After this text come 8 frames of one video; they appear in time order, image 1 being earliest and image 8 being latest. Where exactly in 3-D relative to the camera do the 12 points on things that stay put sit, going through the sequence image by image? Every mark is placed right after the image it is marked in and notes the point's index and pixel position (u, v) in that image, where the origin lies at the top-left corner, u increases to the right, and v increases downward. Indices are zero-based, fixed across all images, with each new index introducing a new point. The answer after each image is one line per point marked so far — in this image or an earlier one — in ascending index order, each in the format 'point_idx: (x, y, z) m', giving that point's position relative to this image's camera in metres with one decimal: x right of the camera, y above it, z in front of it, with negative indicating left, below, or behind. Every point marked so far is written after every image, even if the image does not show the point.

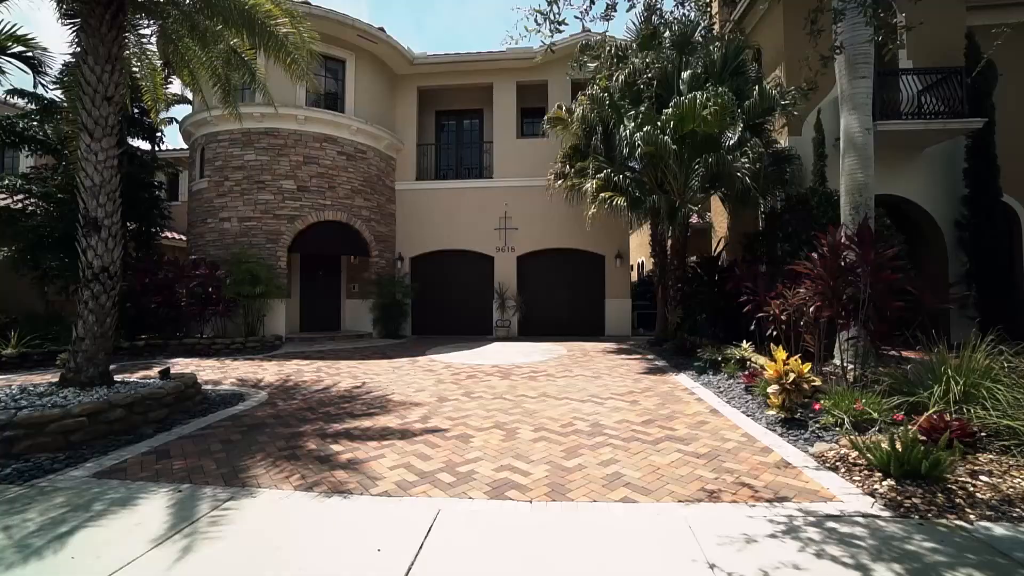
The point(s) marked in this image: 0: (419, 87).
0: (-3.3, +7.1, +17.5) m
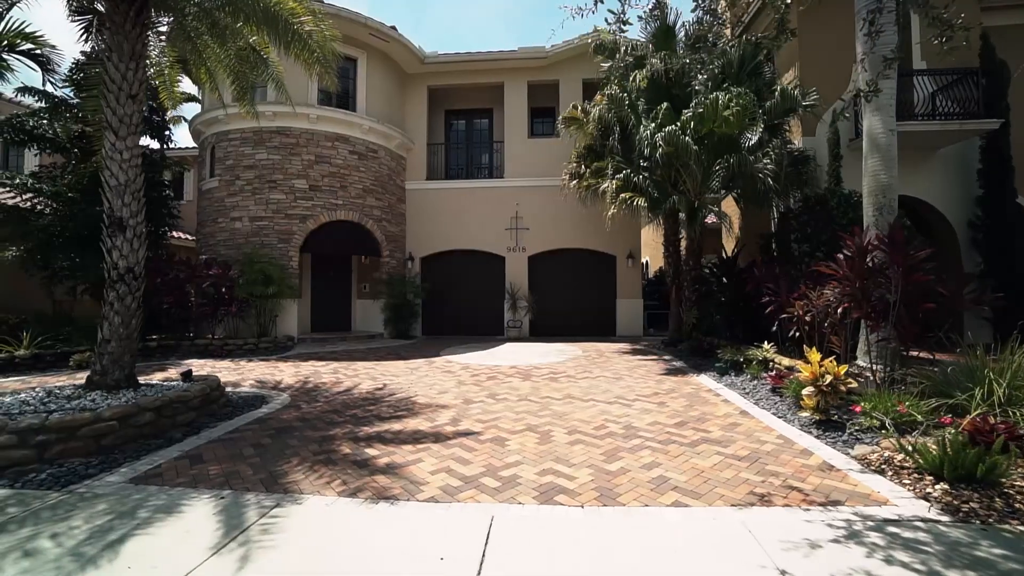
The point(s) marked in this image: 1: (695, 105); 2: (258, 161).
0: (-2.9, +7.1, +17.4) m
1: (+4.0, +4.0, +10.9) m
2: (-7.2, +3.6, +14.1) m
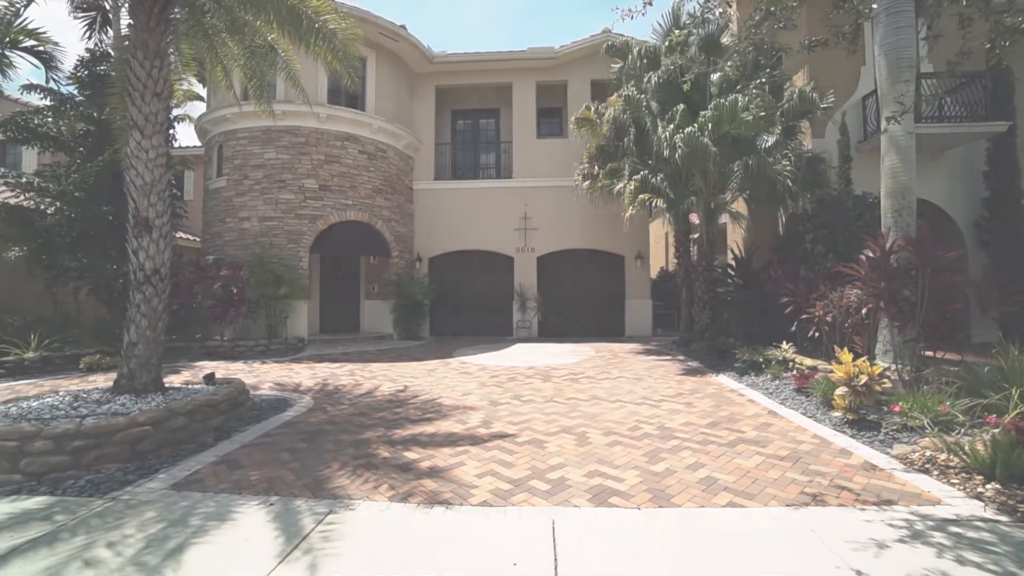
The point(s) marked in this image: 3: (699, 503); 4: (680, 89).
0: (-2.6, +7.1, +17.3) m
1: (+4.4, +4.0, +10.9) m
2: (-6.9, +3.6, +13.9) m
3: (+1.8, -2.1, +4.8) m
4: (+4.1, +4.9, +12.1) m
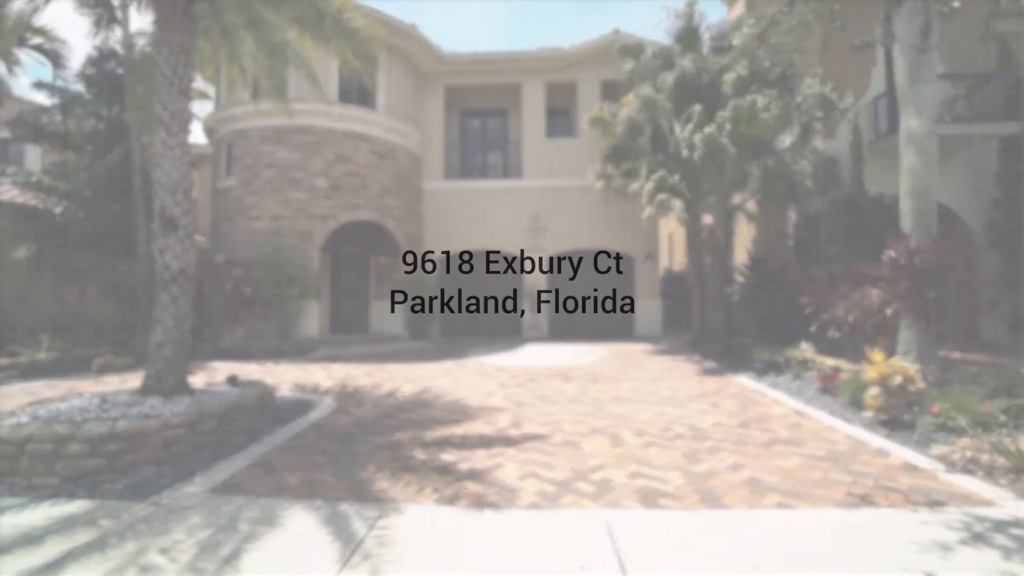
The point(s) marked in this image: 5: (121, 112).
0: (-2.3, +7.1, +17.2) m
1: (+4.8, +4.0, +10.9) m
2: (-6.5, +3.6, +13.8) m
3: (+2.3, -2.1, +4.8) m
4: (+4.5, +4.9, +12.1) m
5: (-10.5, +4.7, +13.3) m
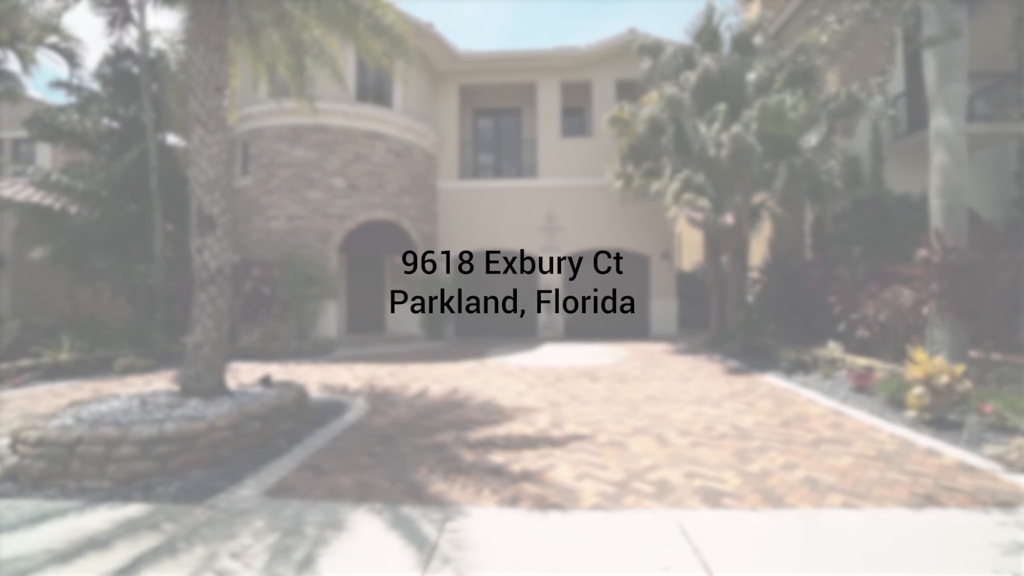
0: (-1.8, +7.1, +17.2) m
1: (+5.3, +4.0, +10.9) m
2: (-6.0, +3.6, +13.7) m
3: (+2.9, -2.1, +4.8) m
4: (+5.0, +4.9, +12.1) m
5: (-9.9, +4.7, +13.2) m
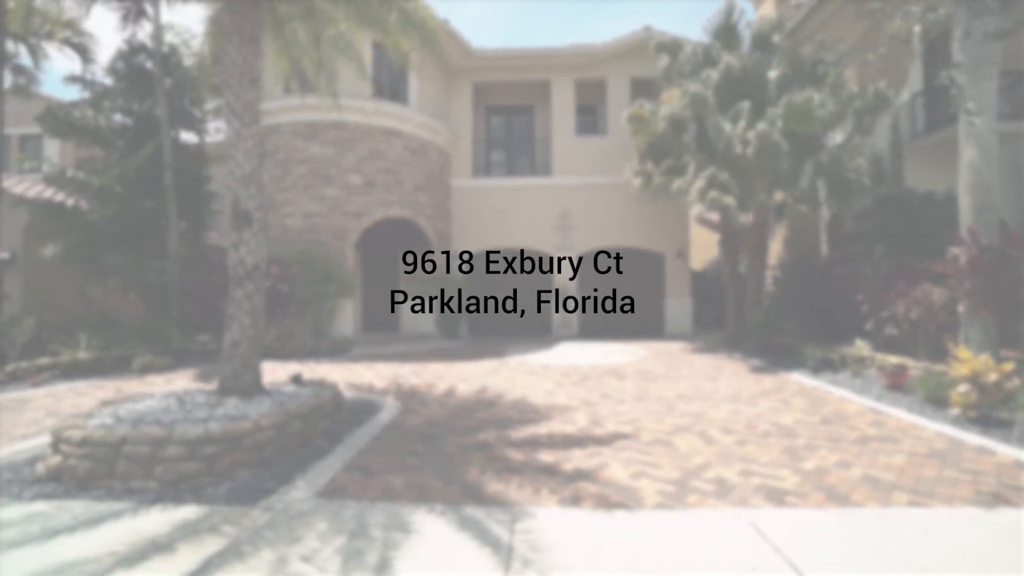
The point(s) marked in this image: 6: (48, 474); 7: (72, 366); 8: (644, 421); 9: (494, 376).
0: (-1.3, +7.1, +17.0) m
1: (+5.9, +4.1, +10.8) m
2: (-5.5, +3.6, +13.5) m
3: (+3.5, -2.0, +4.7) m
4: (+5.5, +4.9, +12.1) m
5: (-9.4, +4.8, +13.0) m
6: (-4.7, -1.9, +5.0) m
7: (-8.6, -1.5, +9.7) m
8: (+1.9, -2.0, +7.3) m
9: (-0.4, -1.8, +10.4) m
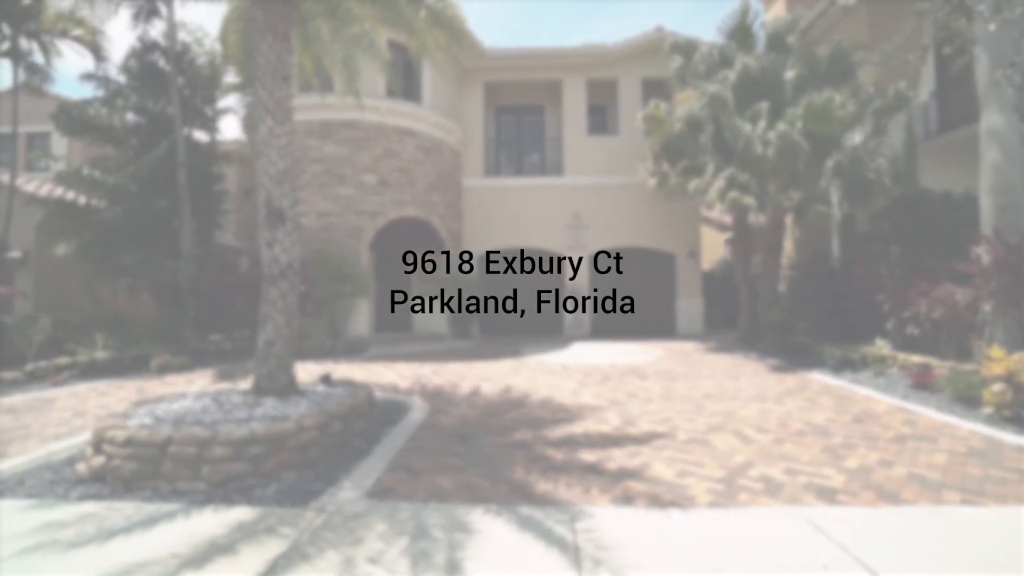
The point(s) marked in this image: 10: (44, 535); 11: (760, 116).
0: (-0.9, +7.1, +17.0) m
1: (+6.3, +4.1, +10.9) m
2: (-5.0, +3.6, +13.5) m
3: (+4.0, -2.0, +4.7) m
4: (+6.0, +4.9, +12.1) m
5: (-9.0, +4.8, +12.9) m
6: (-4.2, -1.9, +5.0) m
7: (-8.2, -1.5, +9.6) m
8: (+2.4, -1.9, +7.3) m
9: (+0.1, -1.8, +10.4) m
10: (-3.7, -2.0, +3.9) m
11: (+5.6, +3.9, +11.3) m
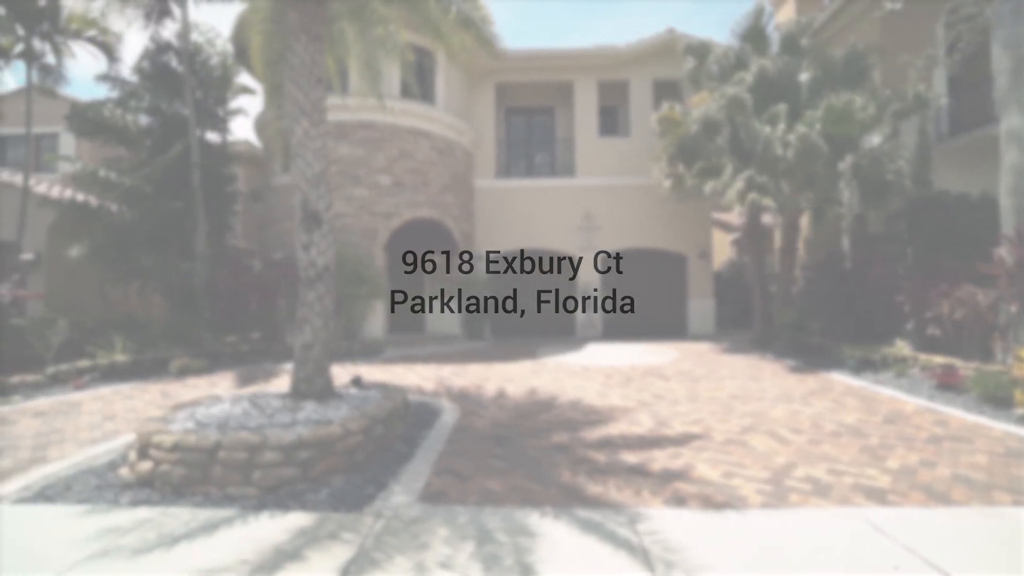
0: (-0.5, +7.1, +17.0) m
1: (+6.8, +4.0, +10.9) m
2: (-4.6, +3.6, +13.4) m
3: (+4.5, -2.0, +4.7) m
4: (+6.4, +4.9, +12.2) m
5: (-8.6, +4.7, +12.8) m
6: (-3.7, -1.9, +4.9) m
7: (-7.7, -1.6, +9.5) m
8: (+2.9, -2.0, +7.3) m
9: (+0.5, -1.9, +10.4) m
10: (-3.2, -2.0, +3.9) m
11: (+6.1, +3.9, +11.4) m
